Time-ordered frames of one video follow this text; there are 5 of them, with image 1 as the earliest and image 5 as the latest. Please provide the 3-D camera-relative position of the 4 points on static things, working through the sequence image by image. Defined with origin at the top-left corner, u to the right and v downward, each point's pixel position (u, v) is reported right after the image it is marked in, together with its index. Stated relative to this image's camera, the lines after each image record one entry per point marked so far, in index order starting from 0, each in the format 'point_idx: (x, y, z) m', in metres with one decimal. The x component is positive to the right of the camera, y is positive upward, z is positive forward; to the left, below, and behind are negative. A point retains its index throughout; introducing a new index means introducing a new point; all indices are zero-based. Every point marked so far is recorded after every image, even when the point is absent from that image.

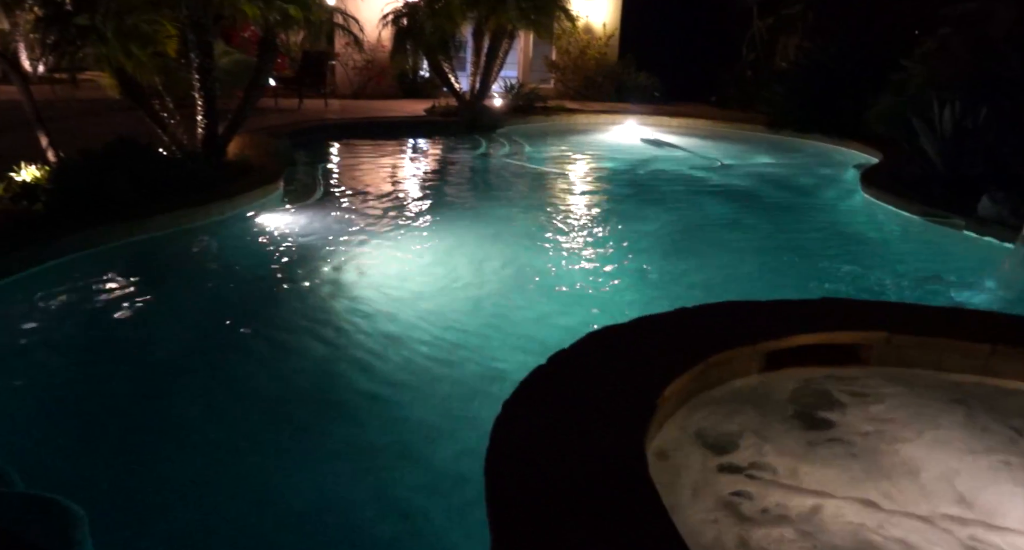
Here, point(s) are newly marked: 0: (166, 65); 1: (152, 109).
0: (-3.8, +2.3, +6.7) m
1: (-4.0, +1.9, +7.0) m
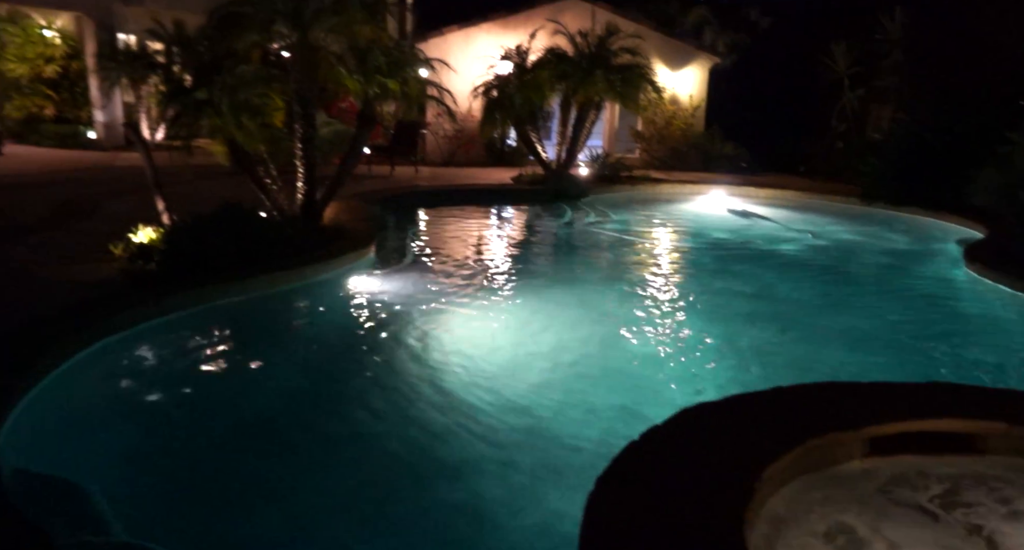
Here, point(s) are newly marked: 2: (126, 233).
0: (-2.8, +1.6, +7.1) m
1: (-3.0, +1.2, +7.4) m
2: (-4.4, +0.4, +7.0) m
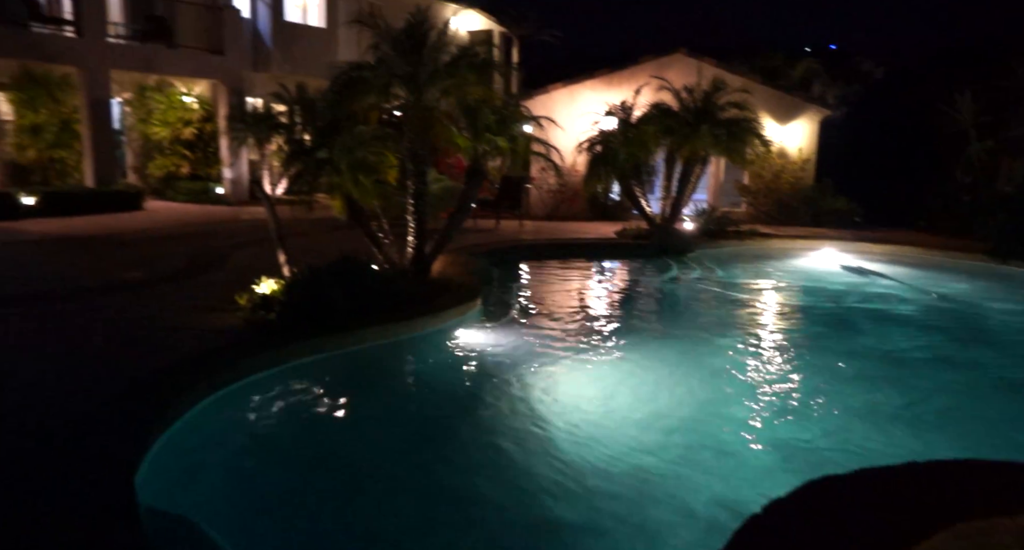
0: (-1.5, +1.0, +7.4) m
1: (-1.8, +0.6, +7.7) m
2: (-3.2, -0.1, +7.4) m
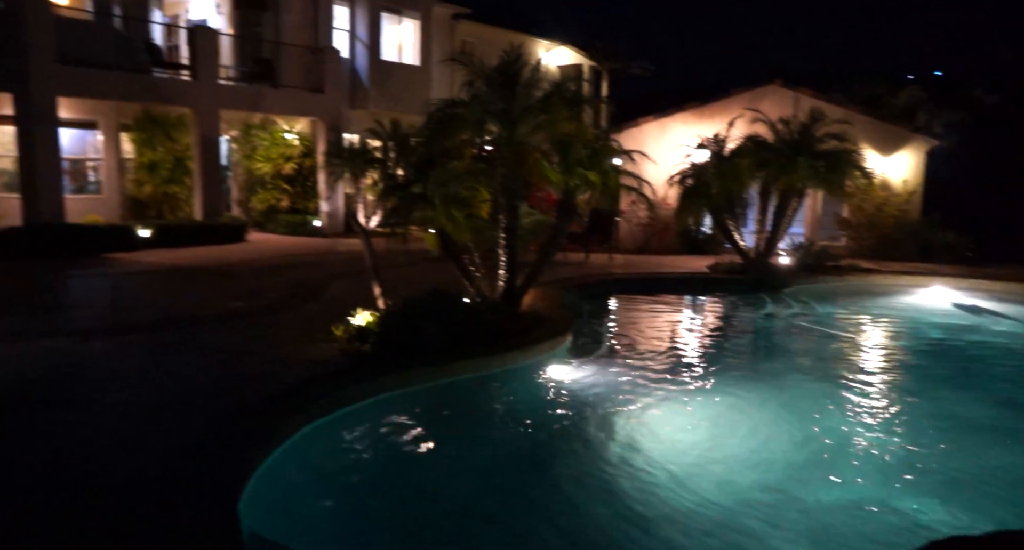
0: (-0.5, +0.6, +7.5) m
1: (-0.7, +0.2, +7.8) m
2: (-2.1, -0.5, +7.6) m
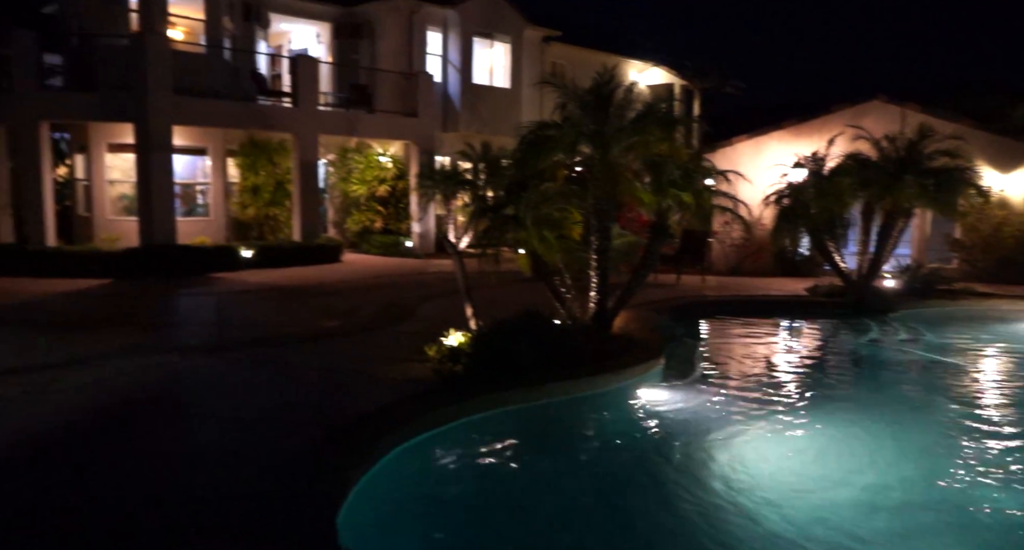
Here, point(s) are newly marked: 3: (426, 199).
0: (+0.6, +0.4, +7.5) m
1: (+0.4, -0.1, +7.8) m
2: (-1.0, -0.8, +7.7) m
3: (-1.1, +1.0, +7.7) m
